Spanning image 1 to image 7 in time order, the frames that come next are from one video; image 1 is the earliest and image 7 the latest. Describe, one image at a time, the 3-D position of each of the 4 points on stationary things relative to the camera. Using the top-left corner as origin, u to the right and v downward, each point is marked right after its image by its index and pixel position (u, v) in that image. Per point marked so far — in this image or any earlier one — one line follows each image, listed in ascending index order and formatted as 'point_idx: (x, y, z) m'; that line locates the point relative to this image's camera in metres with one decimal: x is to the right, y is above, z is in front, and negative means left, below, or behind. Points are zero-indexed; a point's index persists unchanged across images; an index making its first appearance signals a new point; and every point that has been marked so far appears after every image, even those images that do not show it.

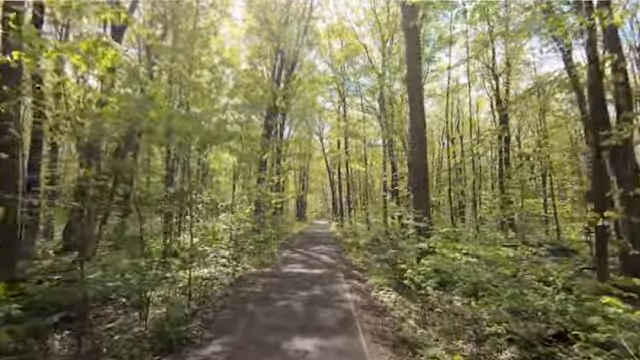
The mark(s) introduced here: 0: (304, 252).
0: (-0.9, -3.7, +16.2) m
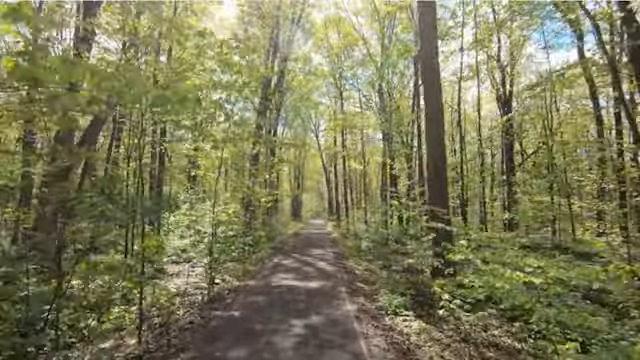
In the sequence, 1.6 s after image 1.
0: (-1.0, -3.5, +14.7) m
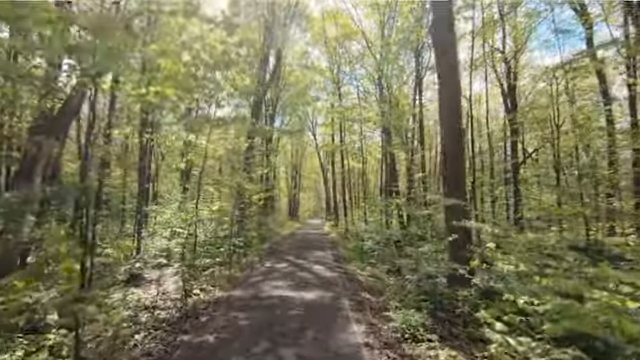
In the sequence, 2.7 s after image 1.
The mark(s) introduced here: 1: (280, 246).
0: (-1.1, -3.4, +13.7) m
1: (-2.3, -3.8, +19.5) m
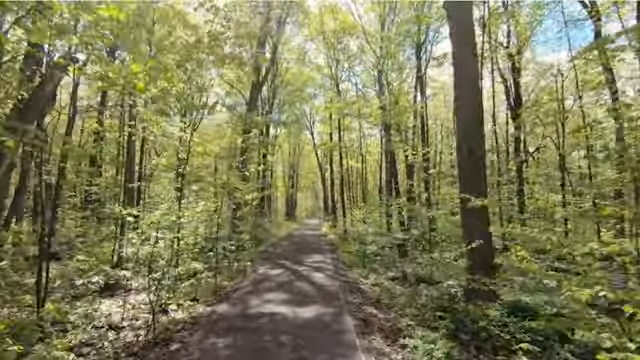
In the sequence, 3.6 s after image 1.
0: (-1.2, -3.3, +12.8) m
1: (-2.4, -3.7, +18.7) m
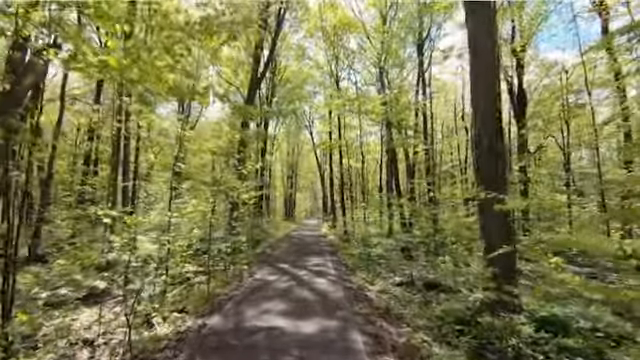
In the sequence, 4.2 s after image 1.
0: (-1.2, -3.3, +12.3) m
1: (-2.4, -3.7, +18.1) m
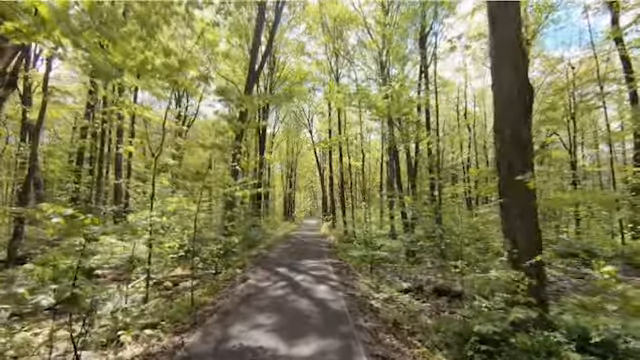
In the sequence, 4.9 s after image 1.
0: (-1.2, -3.2, +11.6) m
1: (-2.4, -3.6, +17.4) m
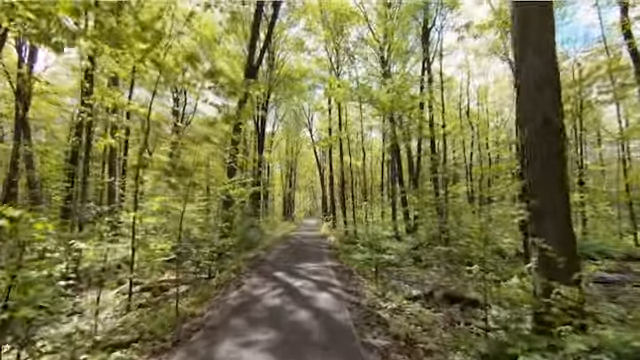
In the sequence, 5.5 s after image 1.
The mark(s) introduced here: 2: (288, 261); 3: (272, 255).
0: (-1.2, -3.1, +11.0) m
1: (-2.4, -3.5, +16.9) m
2: (-1.3, -3.4, +14.9) m
3: (-2.2, -3.5, +16.1) m
